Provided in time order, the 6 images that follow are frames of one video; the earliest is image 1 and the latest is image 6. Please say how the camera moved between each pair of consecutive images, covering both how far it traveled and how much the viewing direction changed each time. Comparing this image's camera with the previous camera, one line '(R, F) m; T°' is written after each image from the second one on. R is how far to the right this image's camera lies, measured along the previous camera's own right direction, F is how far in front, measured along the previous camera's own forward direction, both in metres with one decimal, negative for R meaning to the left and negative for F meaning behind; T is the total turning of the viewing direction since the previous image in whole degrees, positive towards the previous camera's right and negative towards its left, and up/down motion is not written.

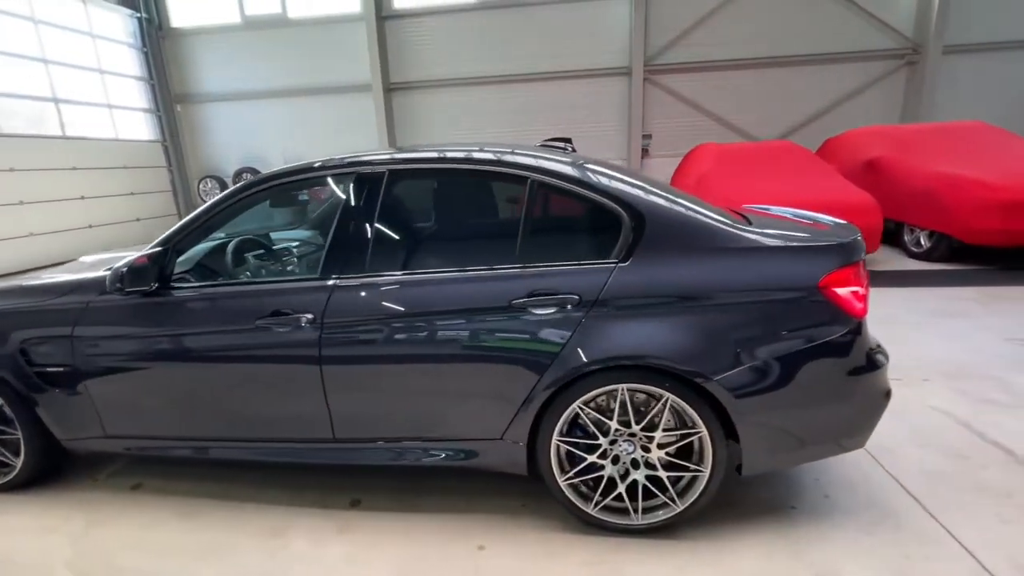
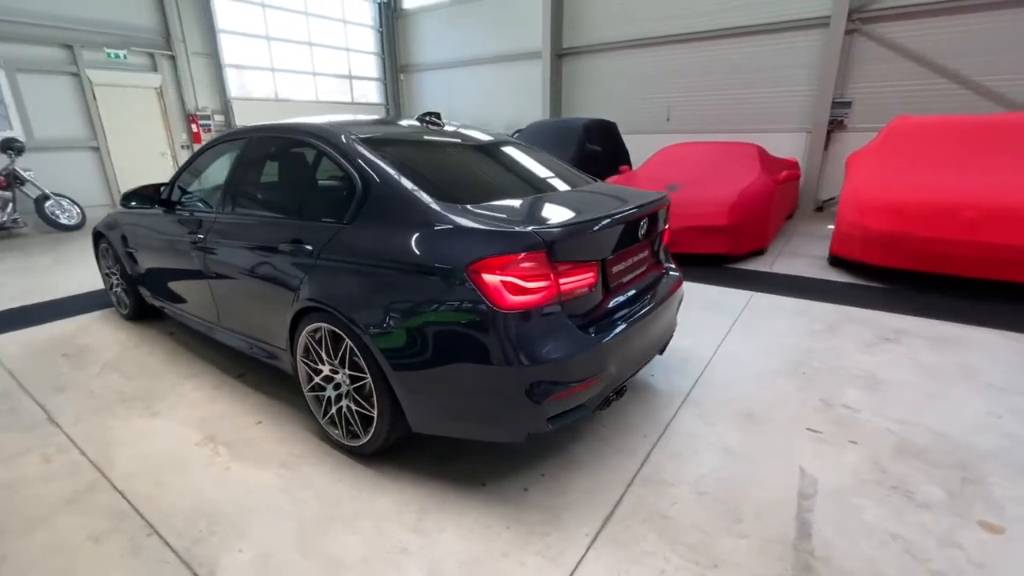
(+1.7, +0.2) m; -26°
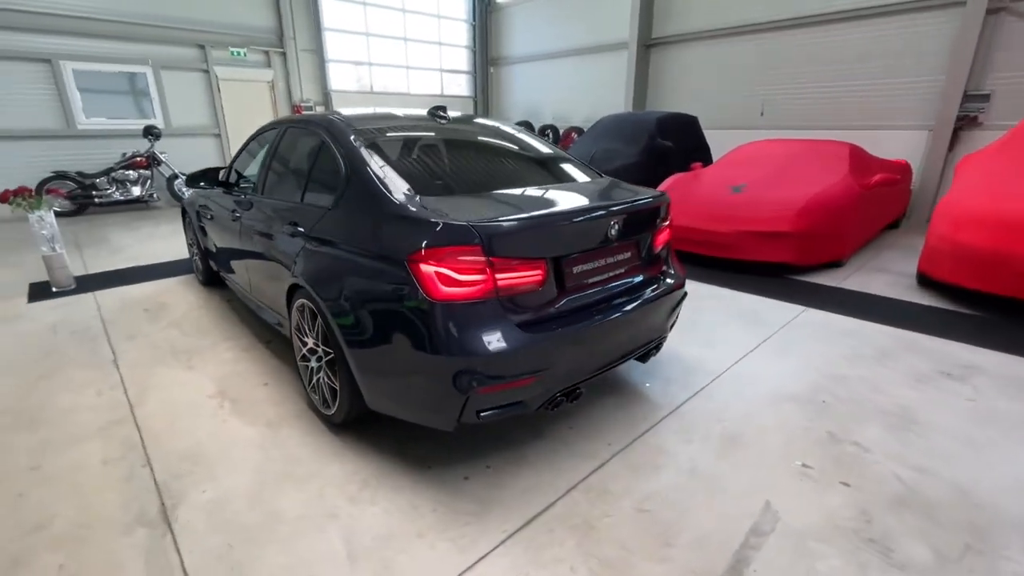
(+0.5, 0.0) m; -11°
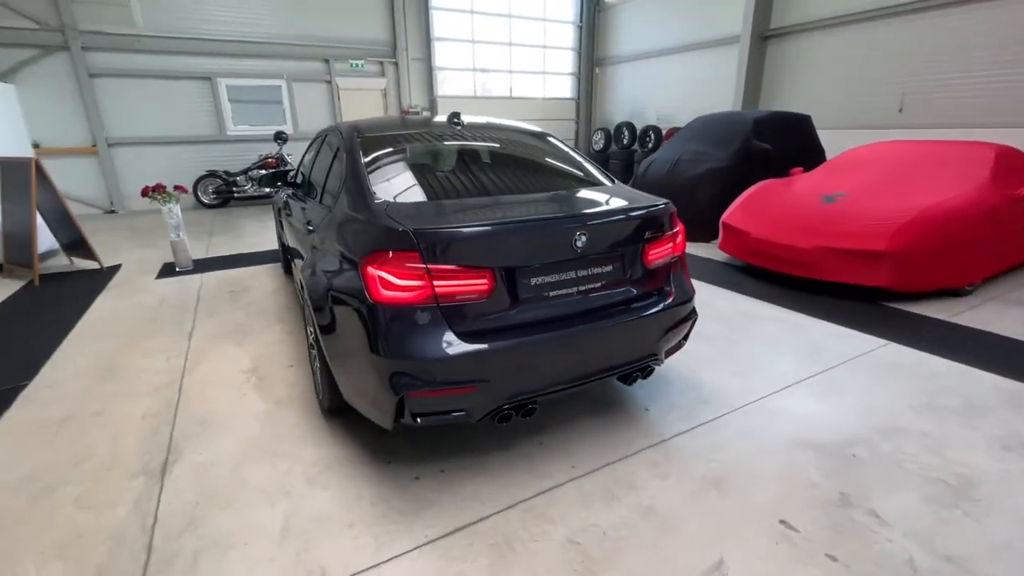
(+0.5, +0.1) m; -13°
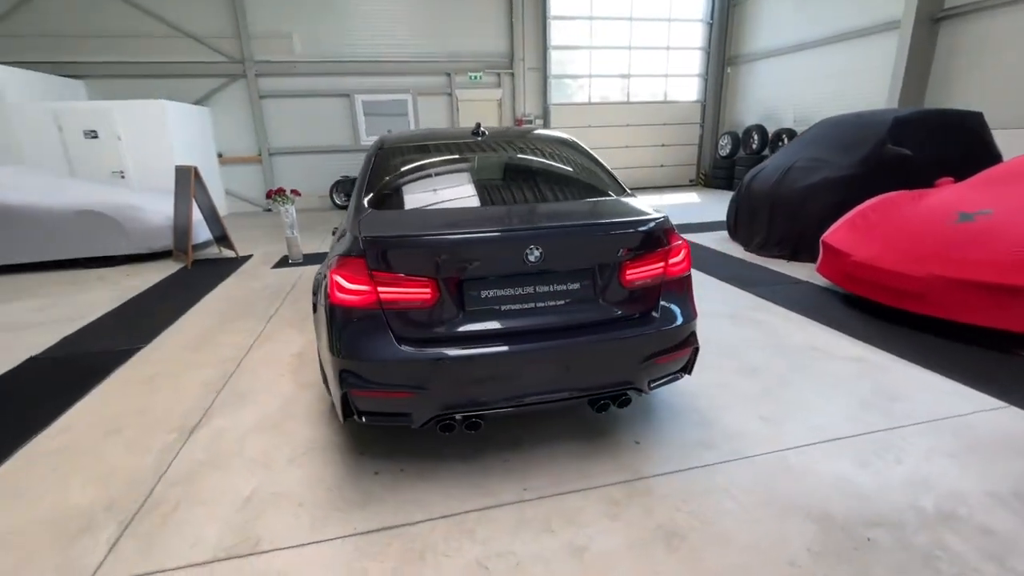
(+0.6, +0.1) m; -16°
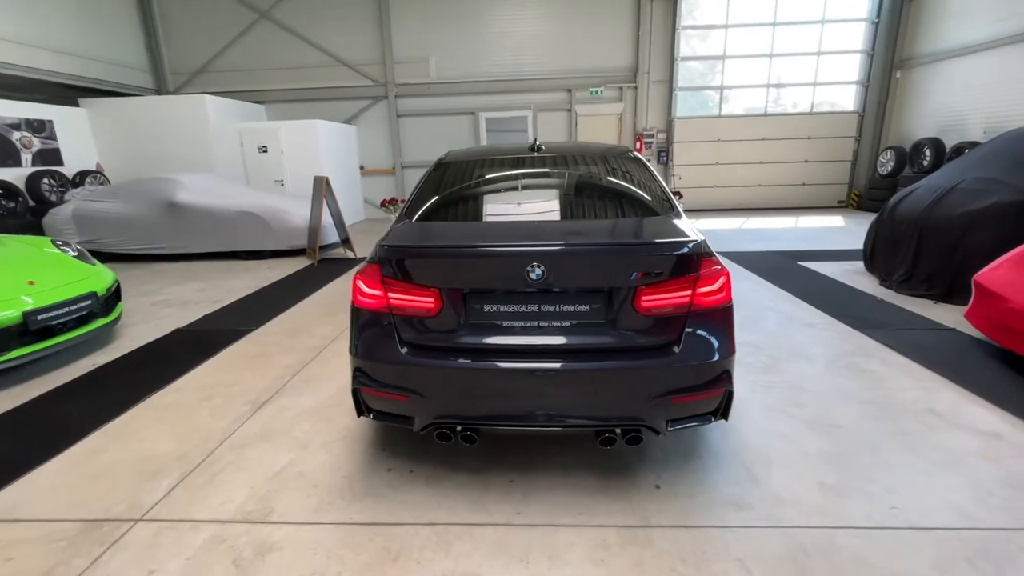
(+0.4, +0.1) m; -15°
